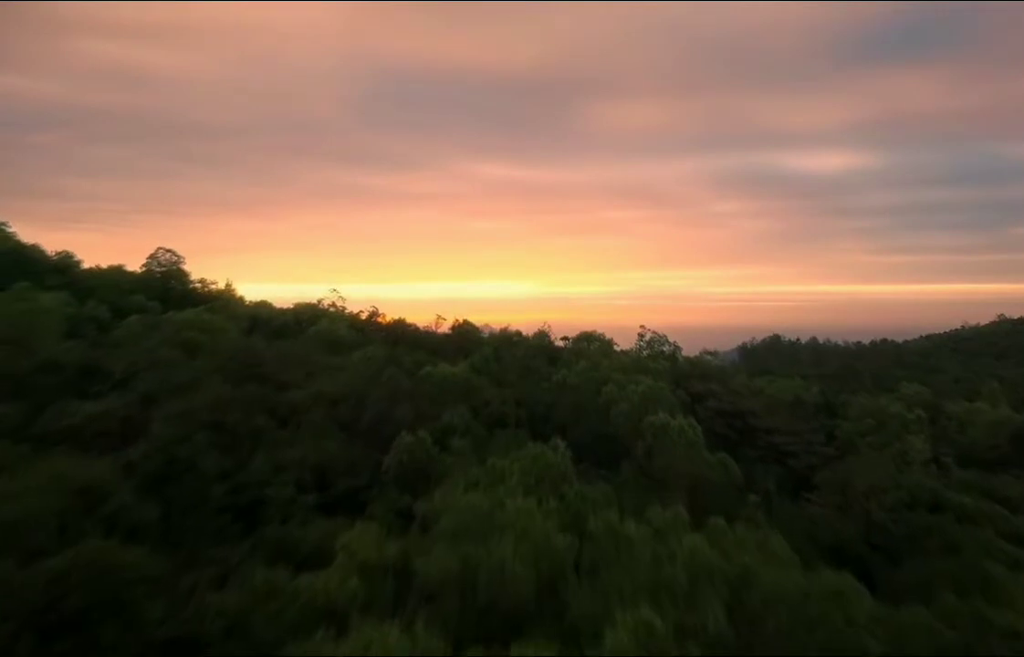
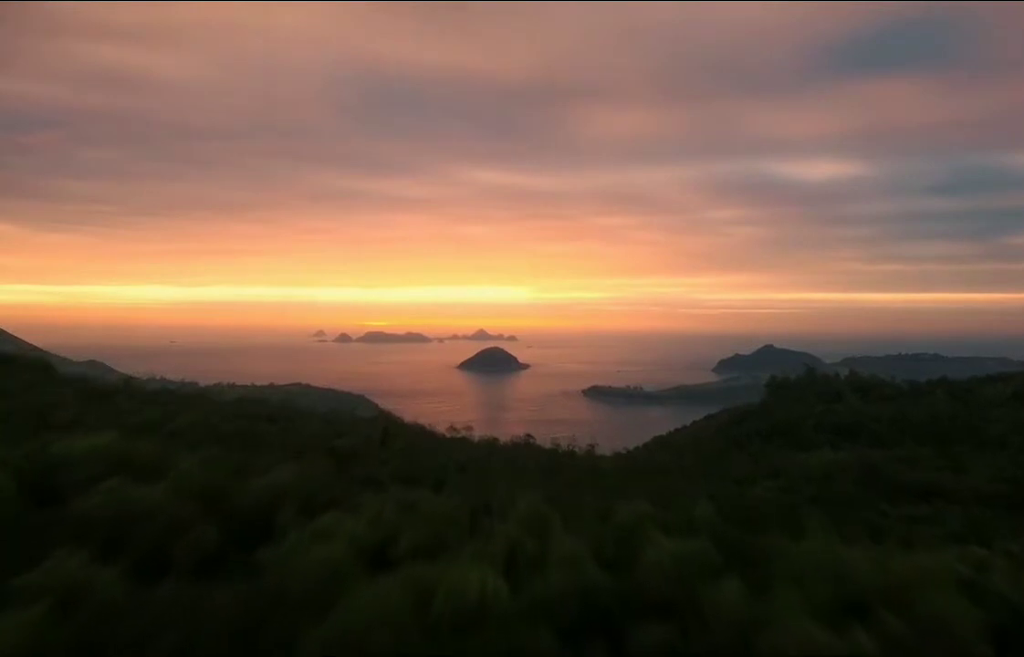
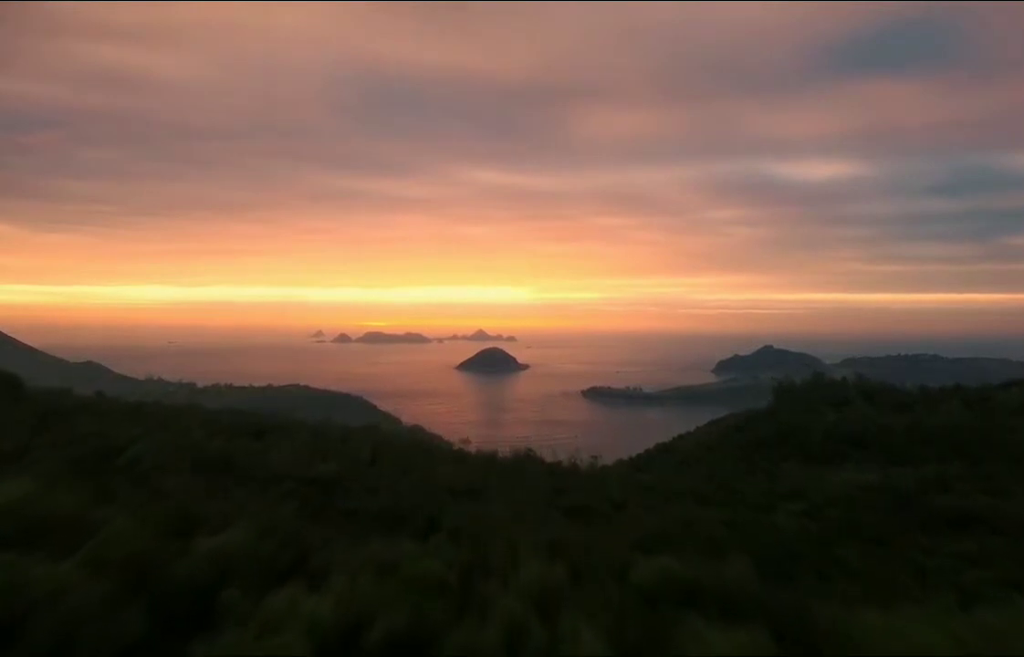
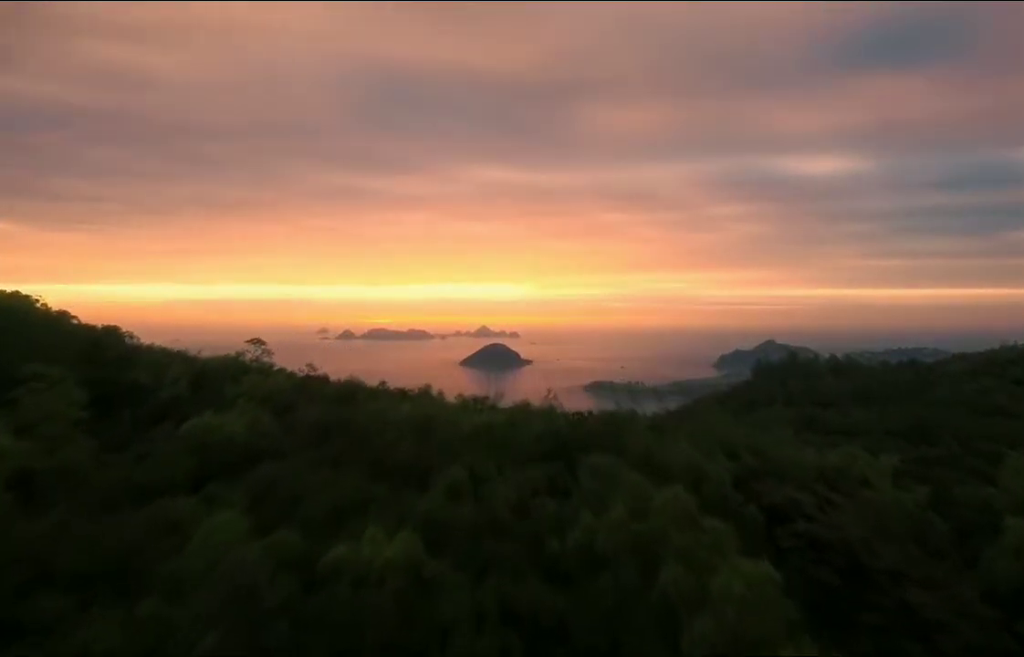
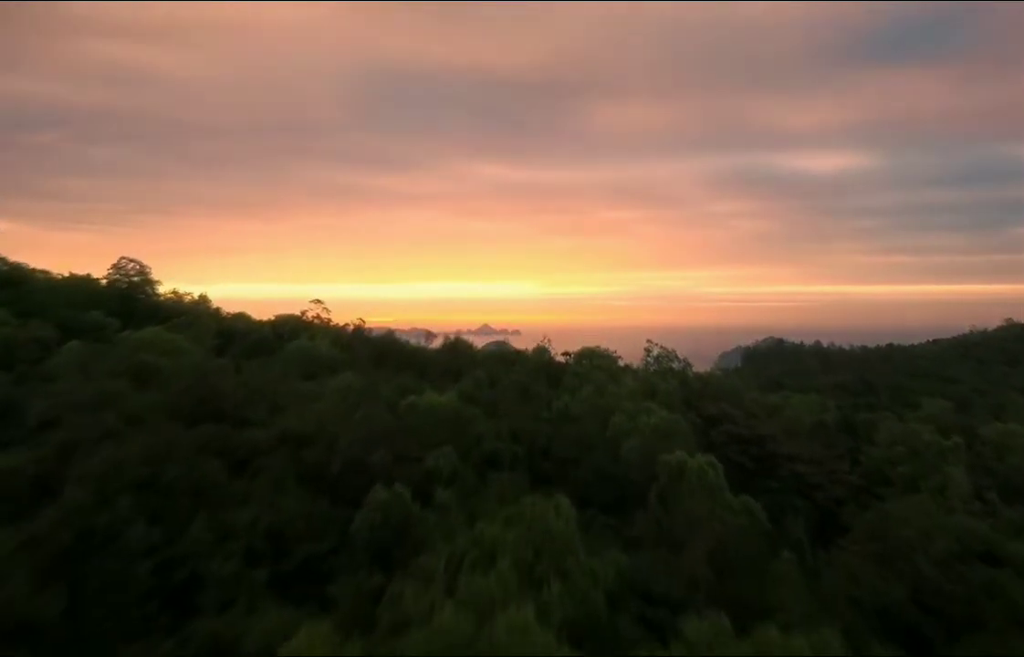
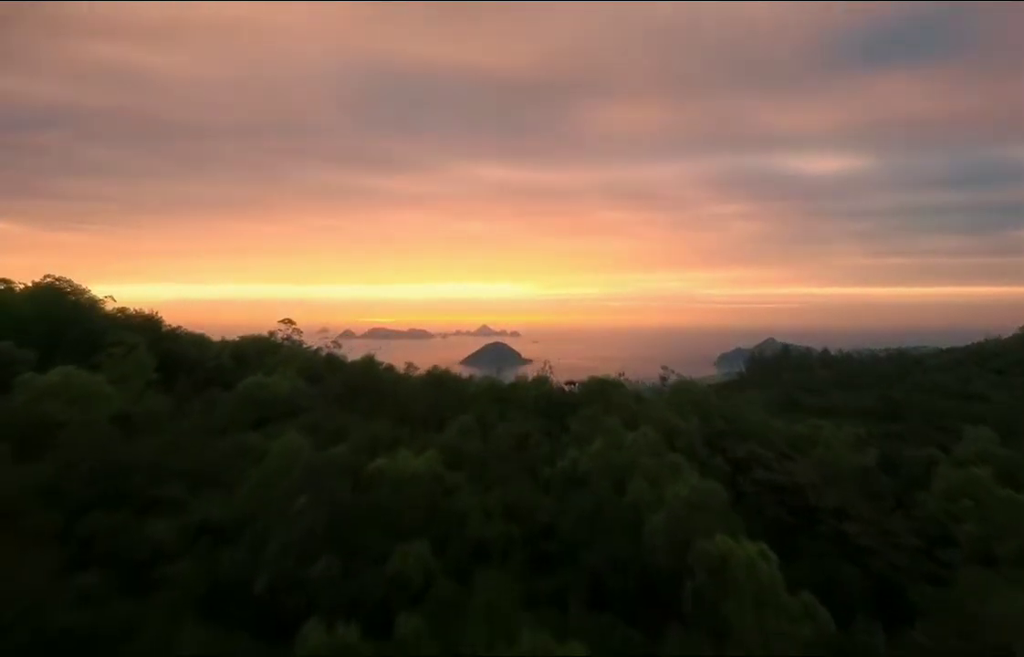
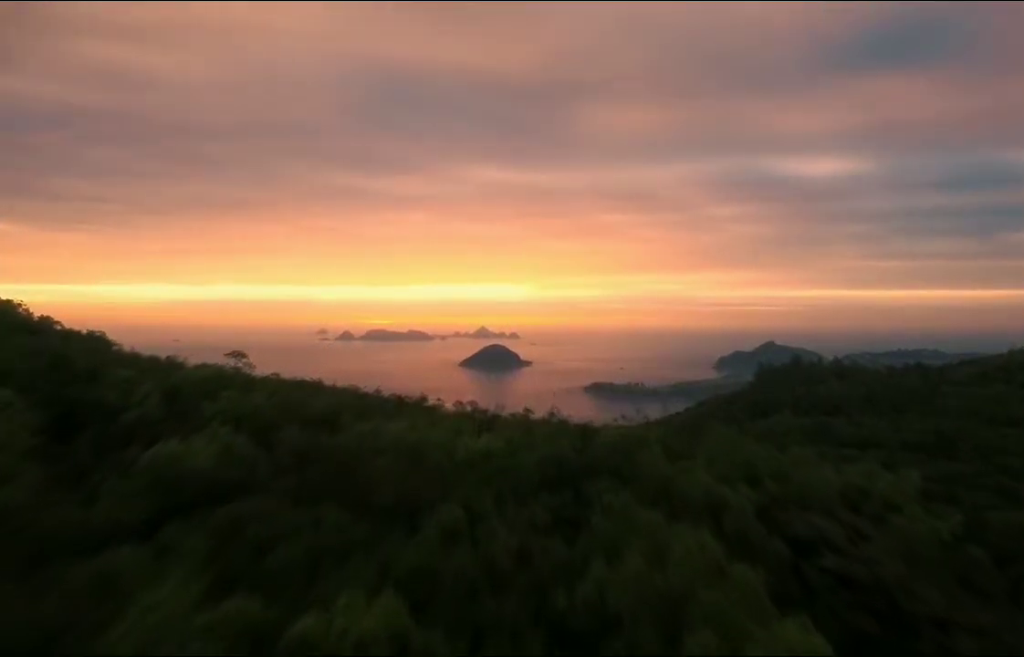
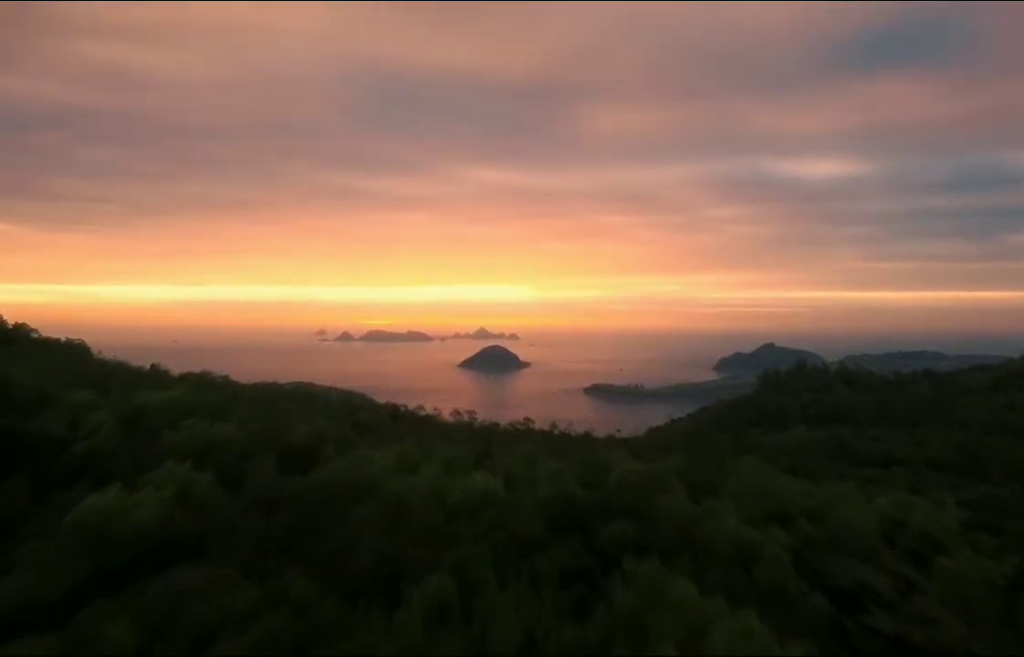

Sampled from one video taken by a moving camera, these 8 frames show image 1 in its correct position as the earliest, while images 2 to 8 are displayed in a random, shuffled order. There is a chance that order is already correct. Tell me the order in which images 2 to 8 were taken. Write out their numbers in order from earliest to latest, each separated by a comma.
5, 6, 4, 7, 8, 2, 3
